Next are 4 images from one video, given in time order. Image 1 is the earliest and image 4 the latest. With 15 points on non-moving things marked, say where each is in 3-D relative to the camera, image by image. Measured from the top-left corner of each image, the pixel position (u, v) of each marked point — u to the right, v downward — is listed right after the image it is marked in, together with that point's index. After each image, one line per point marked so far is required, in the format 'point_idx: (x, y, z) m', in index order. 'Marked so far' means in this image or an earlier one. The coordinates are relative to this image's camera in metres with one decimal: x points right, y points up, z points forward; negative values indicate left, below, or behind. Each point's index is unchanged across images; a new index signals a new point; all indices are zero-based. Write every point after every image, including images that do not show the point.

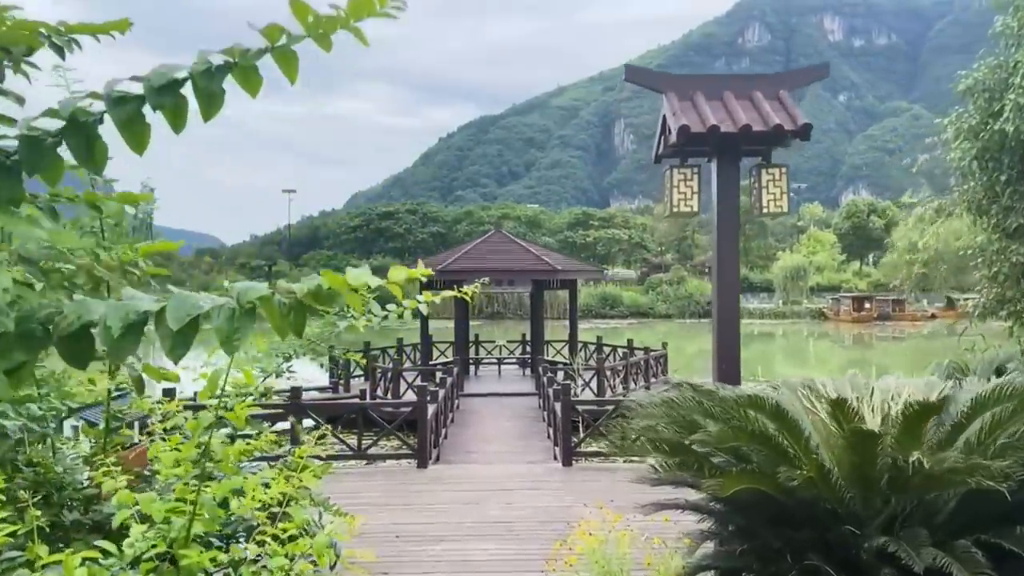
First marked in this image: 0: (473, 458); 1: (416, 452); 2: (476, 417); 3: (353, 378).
0: (-0.4, -1.6, +7.4) m
1: (-0.8, -1.4, +6.5) m
2: (-0.4, -1.6, +9.7) m
3: (-2.5, -1.4, +12.6) m
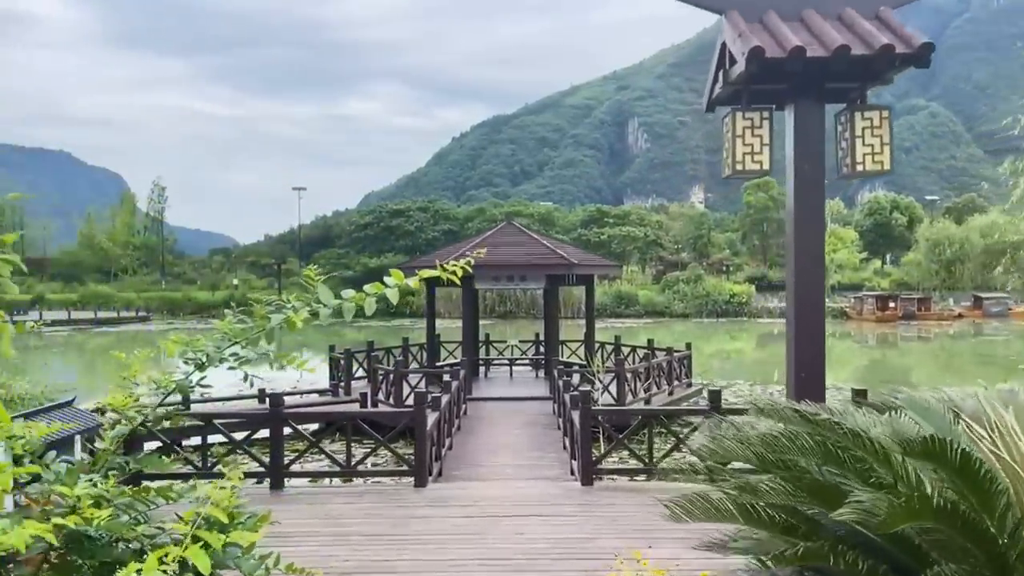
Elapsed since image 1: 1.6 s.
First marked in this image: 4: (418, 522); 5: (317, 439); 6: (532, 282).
0: (-0.3, -1.6, +6.6) m
1: (-0.7, -1.3, +5.7) m
2: (-0.3, -1.5, +8.9) m
3: (-2.3, -1.3, +11.8) m
4: (-0.6, -1.4, +4.9) m
5: (-1.4, -1.1, +5.7) m
6: (+0.3, +0.1, +11.1) m
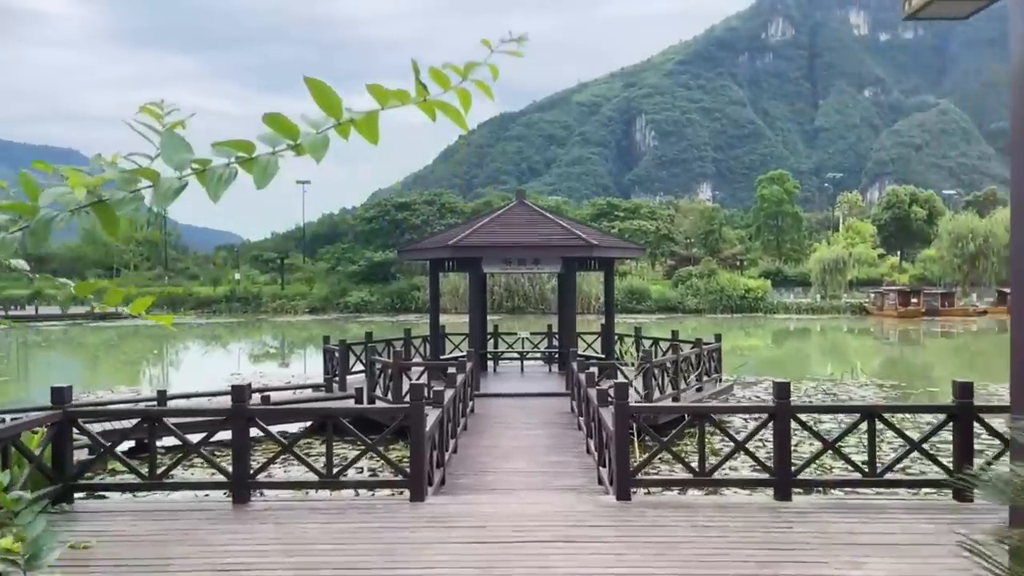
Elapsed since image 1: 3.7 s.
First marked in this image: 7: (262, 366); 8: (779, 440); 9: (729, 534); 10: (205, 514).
0: (-0.2, -1.4, +5.5) m
1: (-0.6, -1.1, +4.7) m
2: (-0.2, -1.3, +7.8) m
3: (-2.2, -1.1, +10.8) m
4: (-0.5, -1.3, +3.8) m
5: (-1.3, -0.9, +4.6) m
6: (+0.4, +0.3, +10.1) m
7: (-6.2, -1.9, +19.7) m
8: (+1.5, -0.9, +4.5) m
9: (+1.1, -1.2, +4.0) m
10: (-1.7, -1.2, +4.3) m
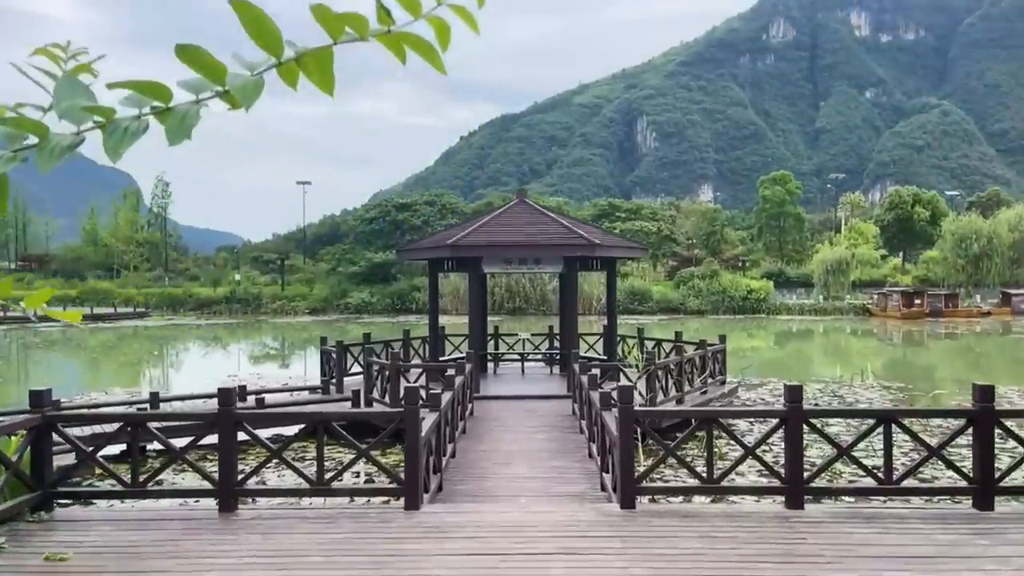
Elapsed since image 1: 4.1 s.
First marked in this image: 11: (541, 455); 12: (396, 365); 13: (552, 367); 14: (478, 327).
0: (-0.2, -1.4, +5.4) m
1: (-0.6, -1.1, +4.5) m
2: (-0.2, -1.3, +7.6) m
3: (-2.2, -1.1, +10.6) m
4: (-0.5, -1.2, +3.6) m
5: (-1.3, -0.9, +4.4) m
6: (+0.4, +0.3, +9.9) m
7: (-6.2, -2.0, +19.5) m
8: (+1.5, -0.9, +4.3) m
9: (+1.1, -1.2, +3.8) m
10: (-1.7, -1.2, +4.1) m
11: (+0.2, -1.3, +6.4) m
12: (-1.2, -0.8, +8.4) m
13: (+0.6, -1.2, +11.8) m
14: (-0.5, -0.5, +10.4) m
